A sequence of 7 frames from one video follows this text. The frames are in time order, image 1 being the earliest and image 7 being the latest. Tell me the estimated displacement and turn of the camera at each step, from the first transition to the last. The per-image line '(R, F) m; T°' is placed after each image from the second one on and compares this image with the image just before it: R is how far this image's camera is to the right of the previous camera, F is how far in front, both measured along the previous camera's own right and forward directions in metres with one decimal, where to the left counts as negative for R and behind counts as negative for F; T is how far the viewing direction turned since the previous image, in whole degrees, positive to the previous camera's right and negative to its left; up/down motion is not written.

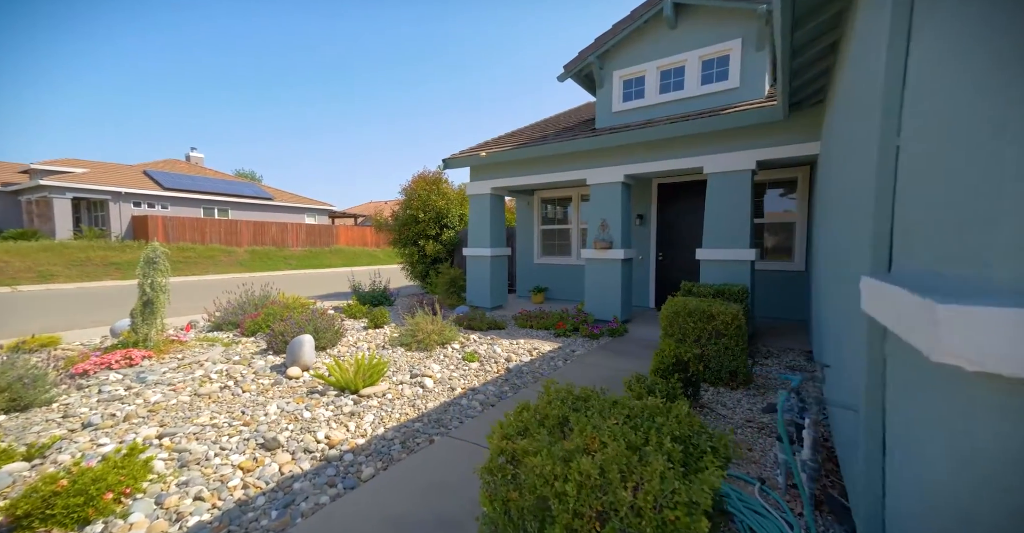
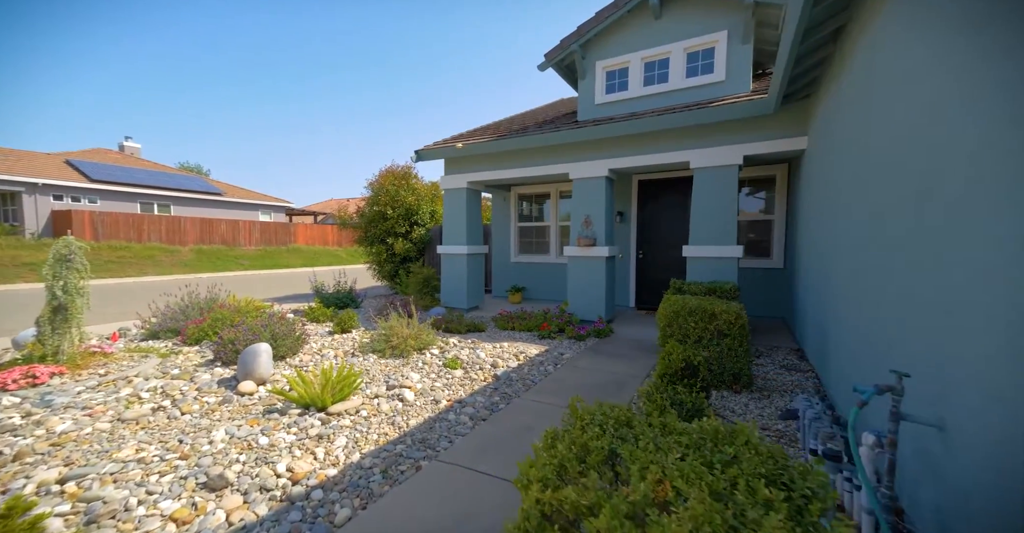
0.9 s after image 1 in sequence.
(-0.2, +0.4) m; +5°
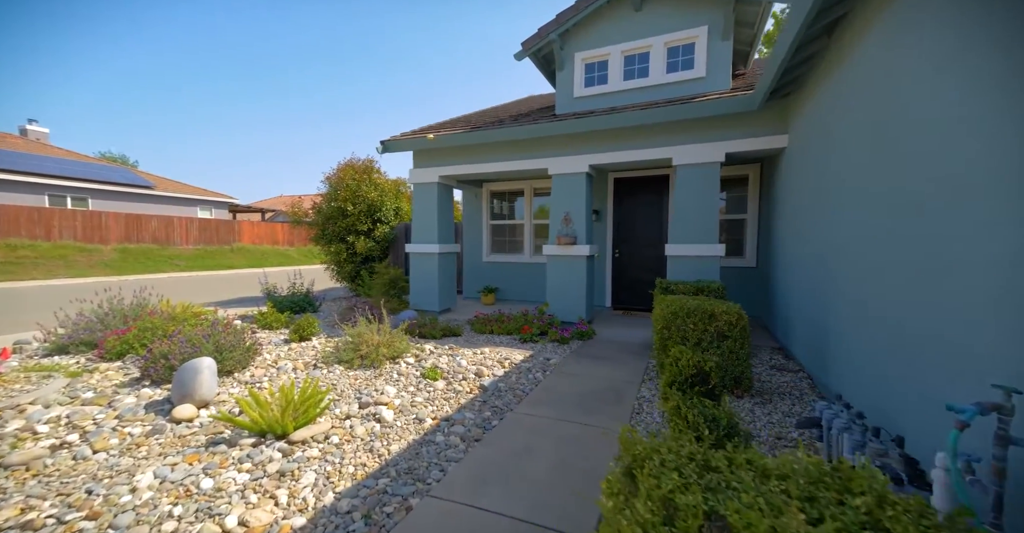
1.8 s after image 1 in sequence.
(-0.3, +0.4) m; +6°
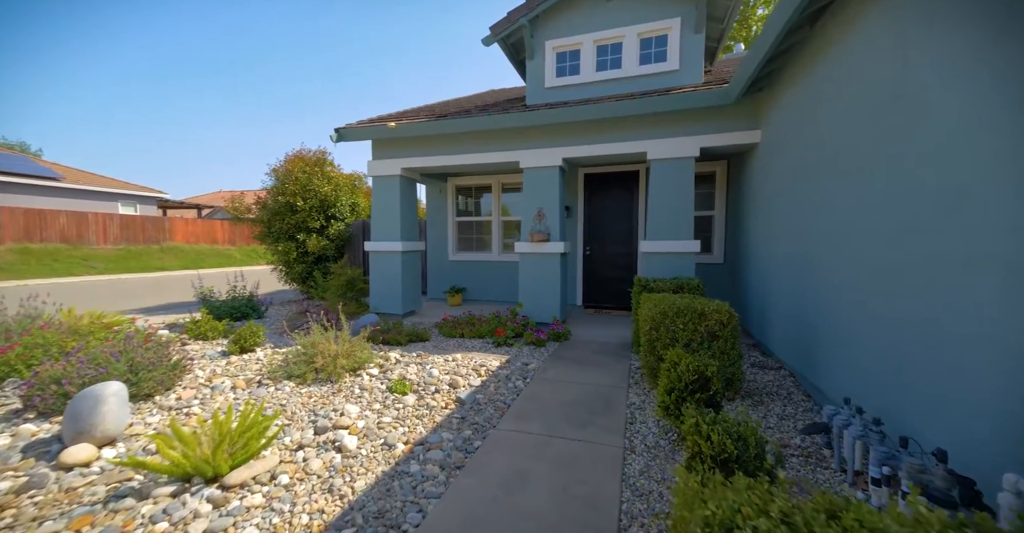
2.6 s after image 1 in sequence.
(-0.2, +0.4) m; +6°
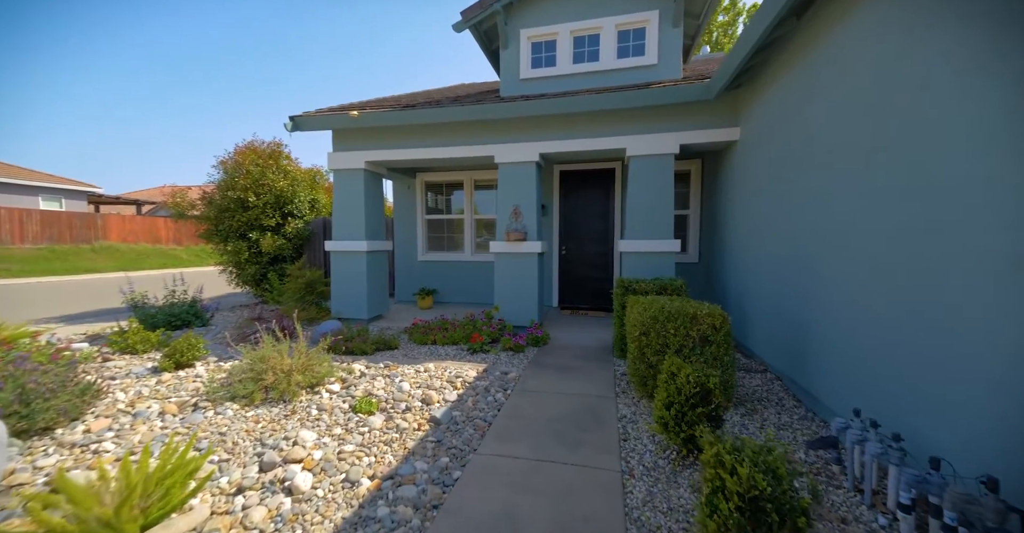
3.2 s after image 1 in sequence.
(-0.1, +0.3) m; +5°
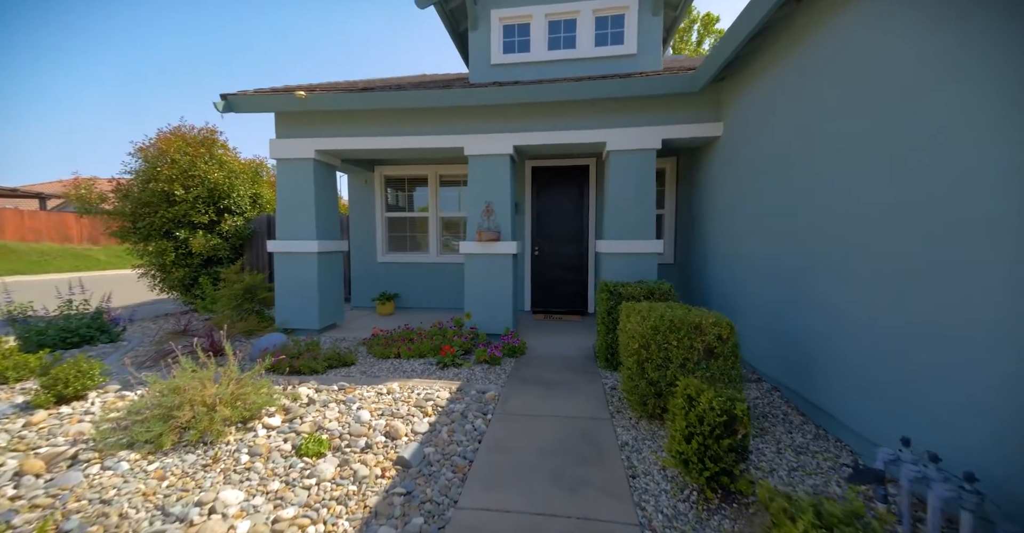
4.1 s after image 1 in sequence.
(-0.2, +0.5) m; +6°
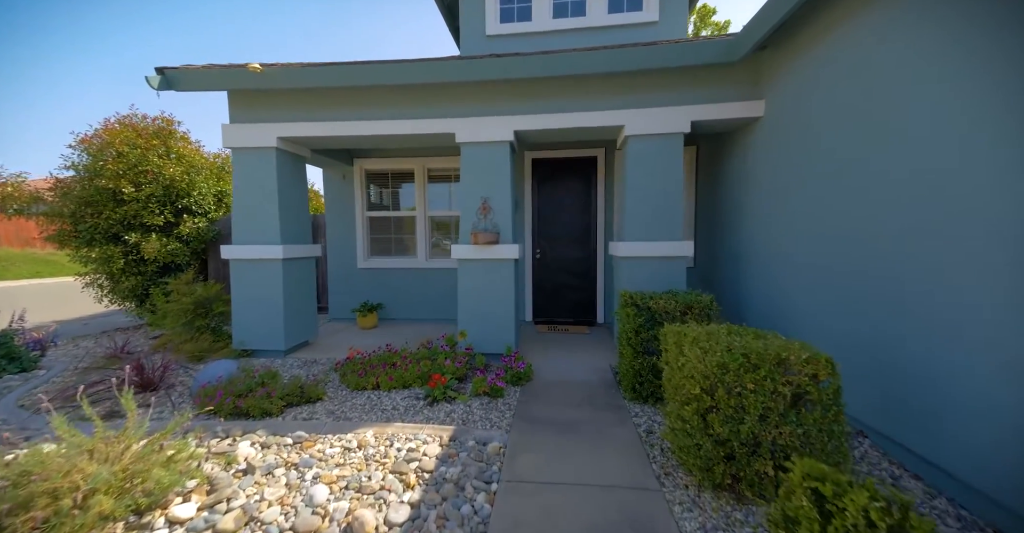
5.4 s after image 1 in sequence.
(-0.1, +0.8) m; +1°
